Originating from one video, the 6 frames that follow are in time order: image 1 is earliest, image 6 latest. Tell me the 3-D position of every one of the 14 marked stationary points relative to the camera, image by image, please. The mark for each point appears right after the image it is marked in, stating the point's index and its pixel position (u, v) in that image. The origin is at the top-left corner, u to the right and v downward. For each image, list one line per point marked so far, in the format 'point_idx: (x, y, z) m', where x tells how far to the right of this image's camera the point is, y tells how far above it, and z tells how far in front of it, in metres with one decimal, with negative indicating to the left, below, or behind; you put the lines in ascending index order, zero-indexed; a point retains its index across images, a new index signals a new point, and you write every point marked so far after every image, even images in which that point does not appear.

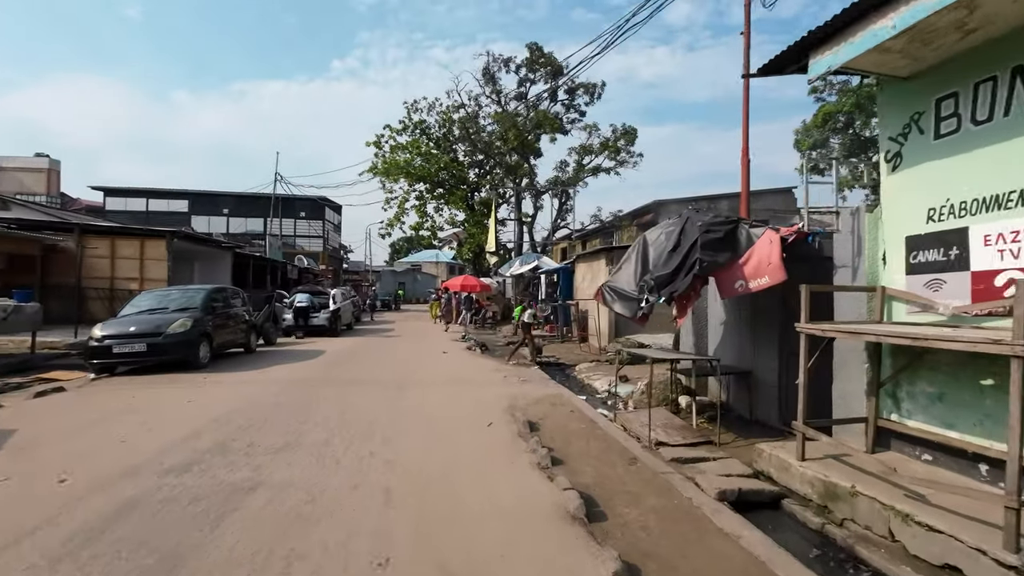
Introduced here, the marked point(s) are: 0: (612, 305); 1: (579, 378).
0: (+1.6, -0.3, +7.7) m
1: (+1.8, -2.5, +13.4) m
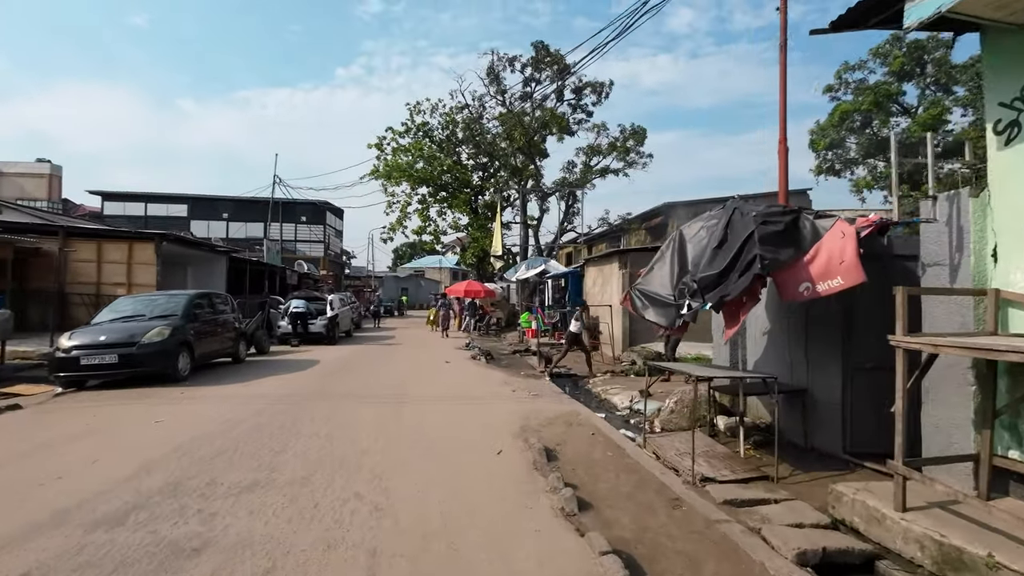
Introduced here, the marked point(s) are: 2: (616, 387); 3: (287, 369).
0: (+1.8, -0.3, +6.5) m
1: (+2.1, -2.6, +12.2) m
2: (+2.5, -2.4, +11.7) m
3: (-6.8, -2.5, +14.9) m
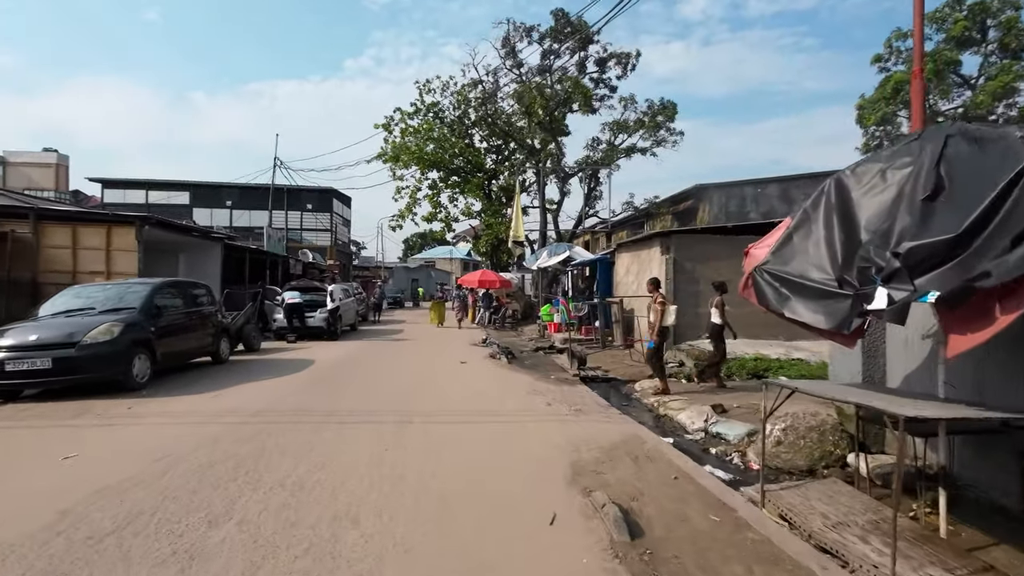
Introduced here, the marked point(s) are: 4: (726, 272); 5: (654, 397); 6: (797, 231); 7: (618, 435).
0: (+2.3, -0.2, +4.1) m
1: (+2.7, -2.4, +9.8) m
2: (+3.2, -2.2, +9.4) m
3: (-6.1, -2.2, +12.7) m
4: (+6.6, +0.5, +15.2) m
5: (+3.0, -2.3, +10.1) m
6: (+2.5, +0.5, +4.4) m
7: (+1.5, -2.2, +7.2) m
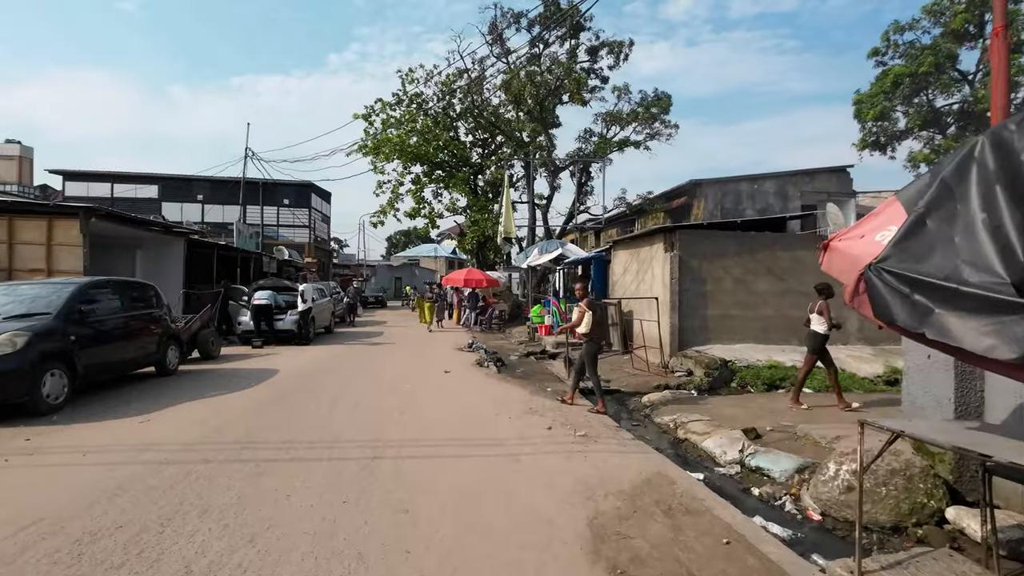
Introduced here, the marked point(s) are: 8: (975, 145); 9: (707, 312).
0: (+2.4, -0.2, +2.7) m
1: (+2.6, -2.4, +8.5) m
2: (+3.0, -2.2, +8.0) m
3: (-6.3, -2.2, +11.1) m
4: (+6.3, +0.5, +13.9) m
5: (+2.8, -2.3, +8.7) m
6: (+2.6, +0.5, +3.0) m
7: (+1.5, -2.2, +5.8) m
8: (+2.8, +0.9, +3.0) m
9: (+5.5, -0.7, +13.8) m
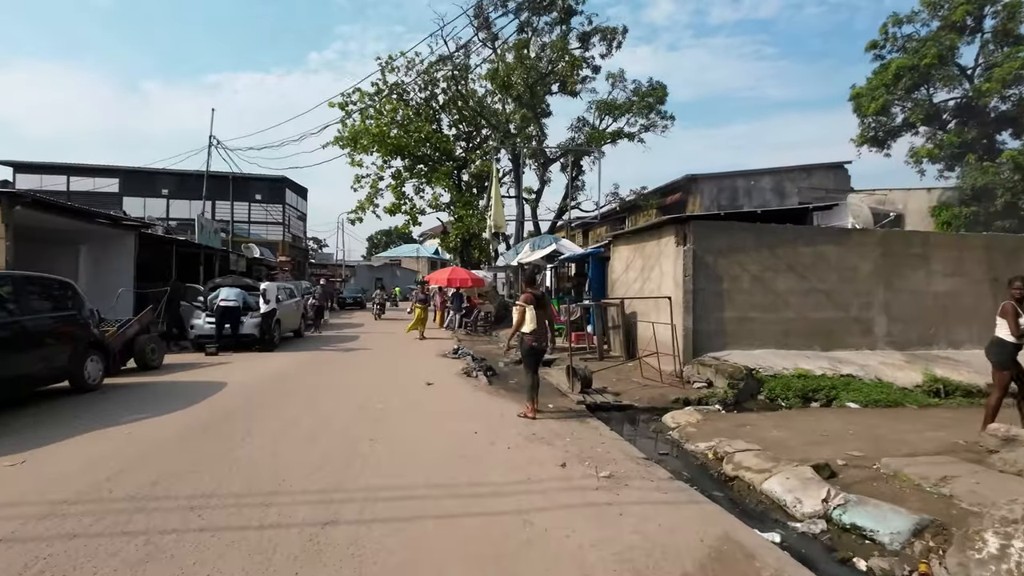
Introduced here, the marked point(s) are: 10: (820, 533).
0: (+2.6, -0.1, +1.1) m
1: (+2.6, -2.3, +6.8) m
2: (+3.0, -2.1, +6.4) m
3: (-6.4, -2.1, +9.1) m
4: (+6.1, +0.5, +12.4) m
5: (+2.8, -2.2, +7.1) m
6: (+2.8, +0.5, +1.4) m
7: (+1.6, -2.1, +4.1) m
8: (+3.0, +0.9, +1.4) m
9: (+5.3, -0.6, +12.3) m
10: (+2.9, -2.3, +4.6) m
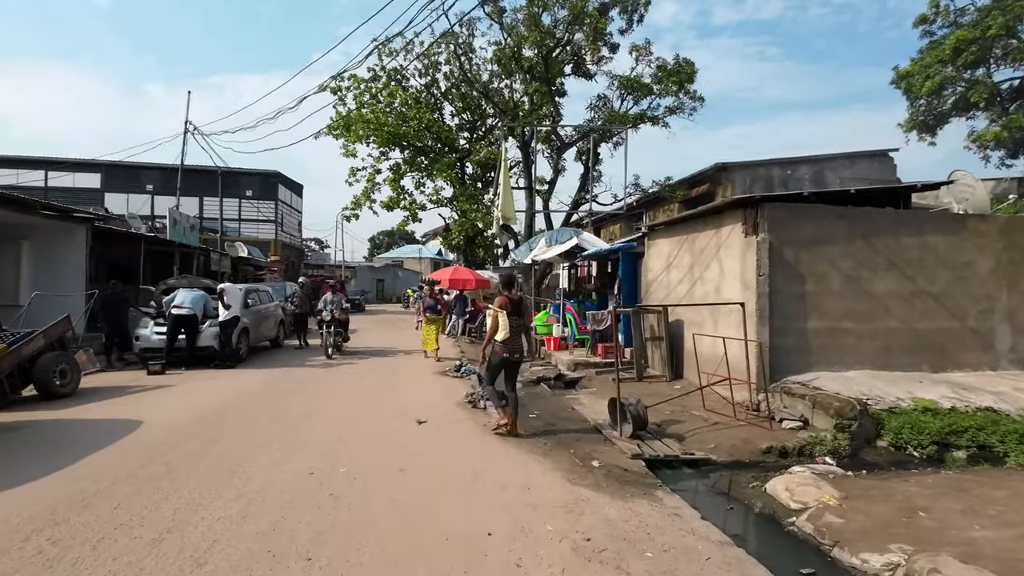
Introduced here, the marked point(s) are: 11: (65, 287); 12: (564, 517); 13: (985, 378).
0: (+2.8, -0.2, -1.8) m
1: (+2.9, -2.4, +4.0) m
2: (+3.4, -2.2, +3.5) m
3: (-6.1, -2.2, +6.3) m
4: (+6.5, +0.4, +9.5) m
5: (+3.2, -2.3, +4.2) m
6: (+3.1, +0.5, -1.5) m
7: (+1.9, -2.2, +1.2) m
8: (+3.3, +0.9, -1.5) m
9: (+5.7, -0.7, +9.4) m
10: (+3.2, -2.4, +1.7) m
11: (-15.4, +0.1, +16.7) m
12: (+0.5, -2.1, +4.6) m
13: (+9.3, -1.8, +9.5) m
